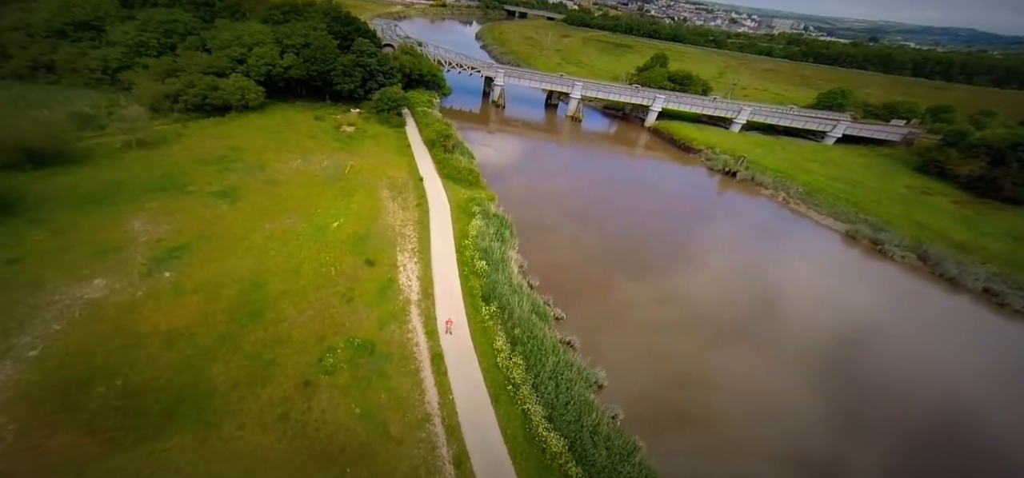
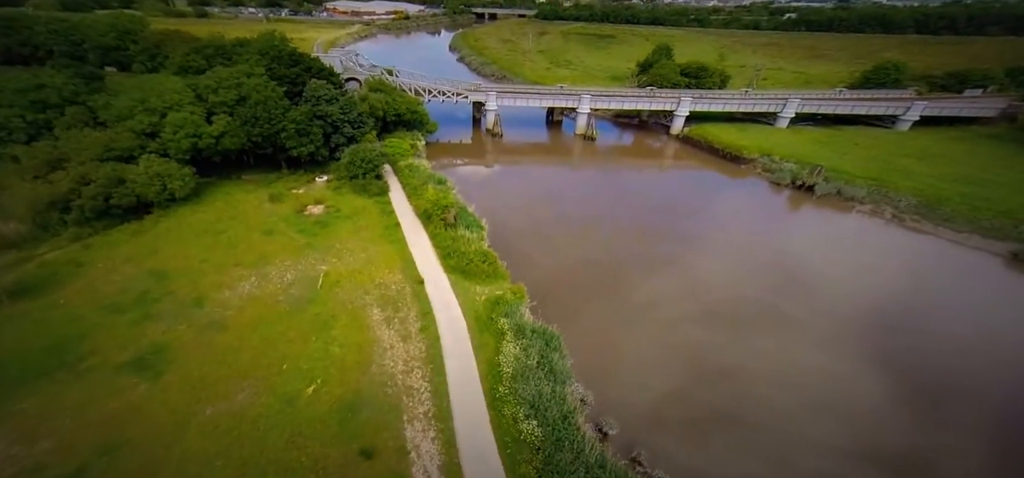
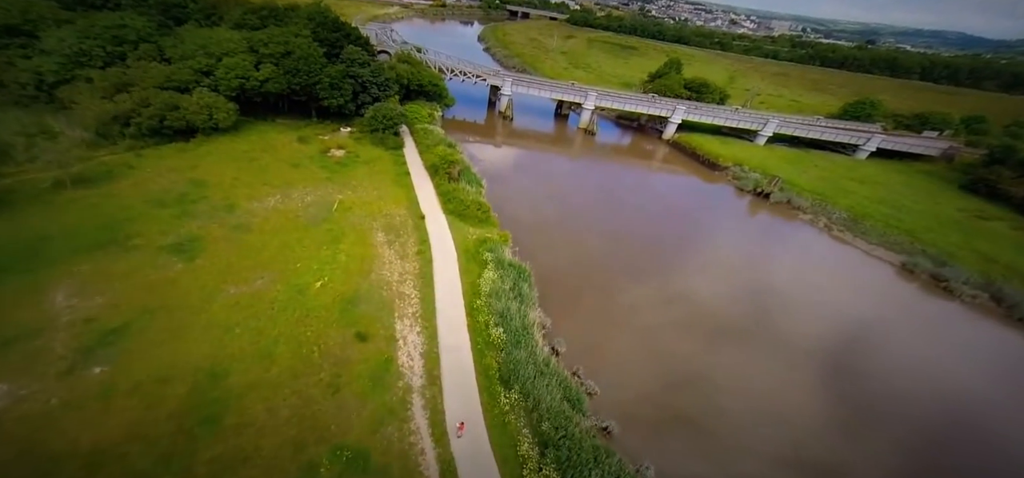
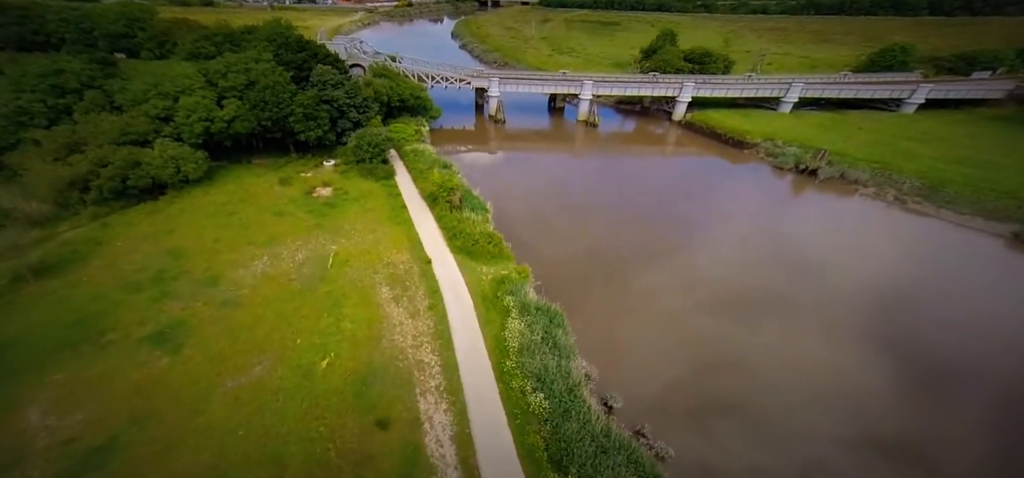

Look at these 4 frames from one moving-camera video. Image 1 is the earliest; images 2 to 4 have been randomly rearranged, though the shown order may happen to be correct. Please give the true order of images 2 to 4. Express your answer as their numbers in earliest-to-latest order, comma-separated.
3, 4, 2
